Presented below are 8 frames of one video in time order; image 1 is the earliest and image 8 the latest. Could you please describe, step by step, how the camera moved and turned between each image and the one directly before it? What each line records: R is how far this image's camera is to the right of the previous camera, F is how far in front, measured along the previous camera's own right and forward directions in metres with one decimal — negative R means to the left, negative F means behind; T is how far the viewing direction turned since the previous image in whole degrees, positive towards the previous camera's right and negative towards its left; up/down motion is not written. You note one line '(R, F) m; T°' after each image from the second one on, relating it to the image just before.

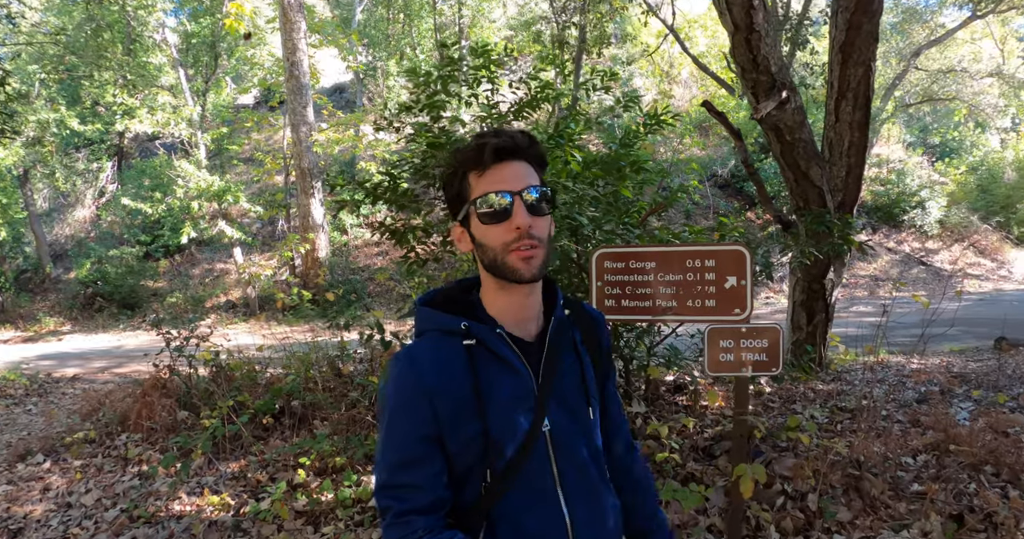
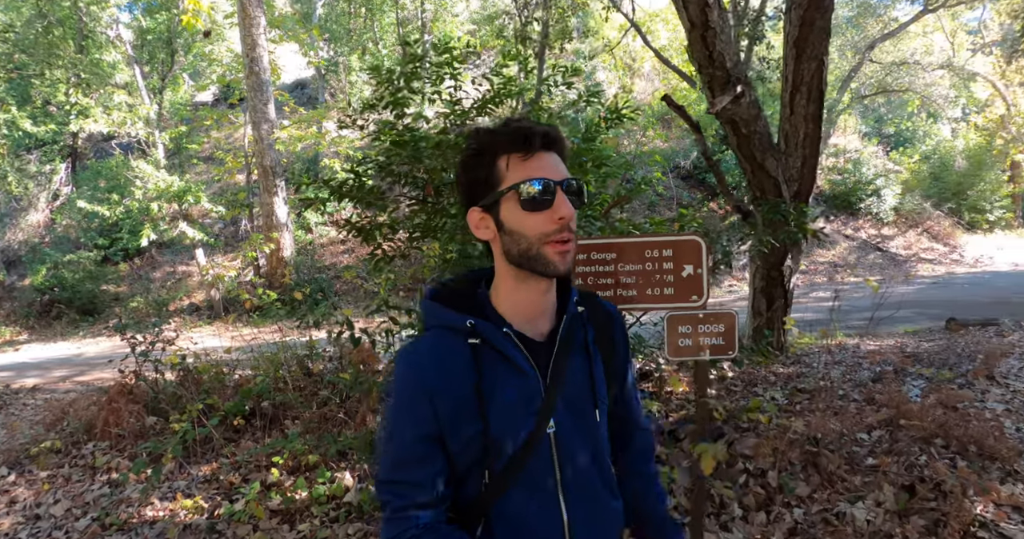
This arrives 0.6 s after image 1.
(0.0, -0.1) m; +3°
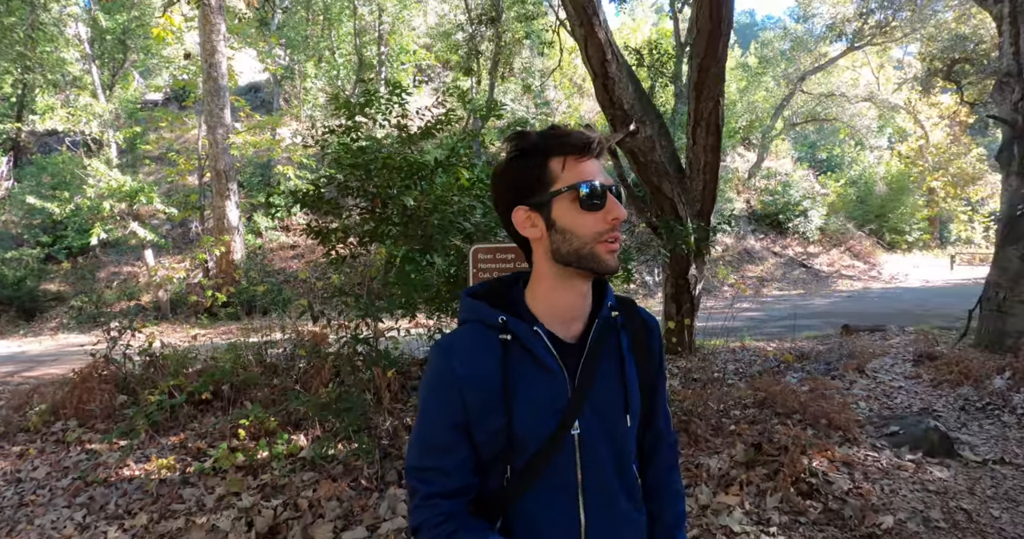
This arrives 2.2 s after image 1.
(+0.1, -0.7) m; +4°
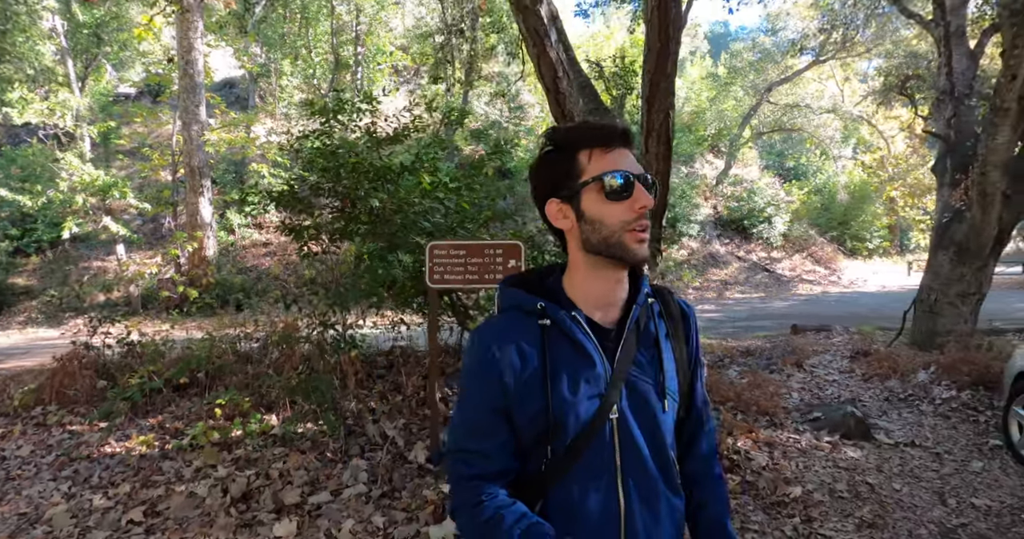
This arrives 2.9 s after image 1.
(+0.1, -0.4) m; +2°
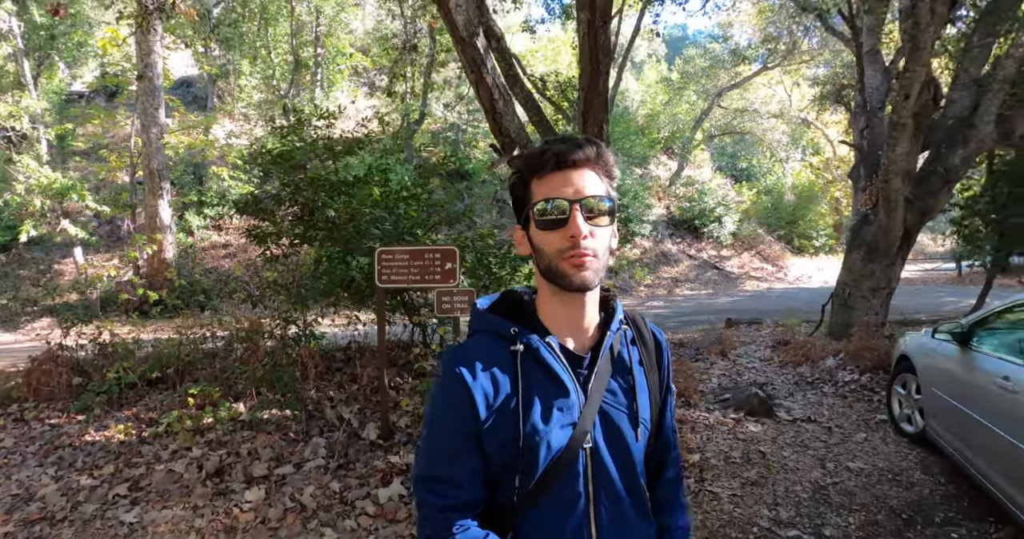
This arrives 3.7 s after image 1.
(+0.2, -0.6) m; +3°
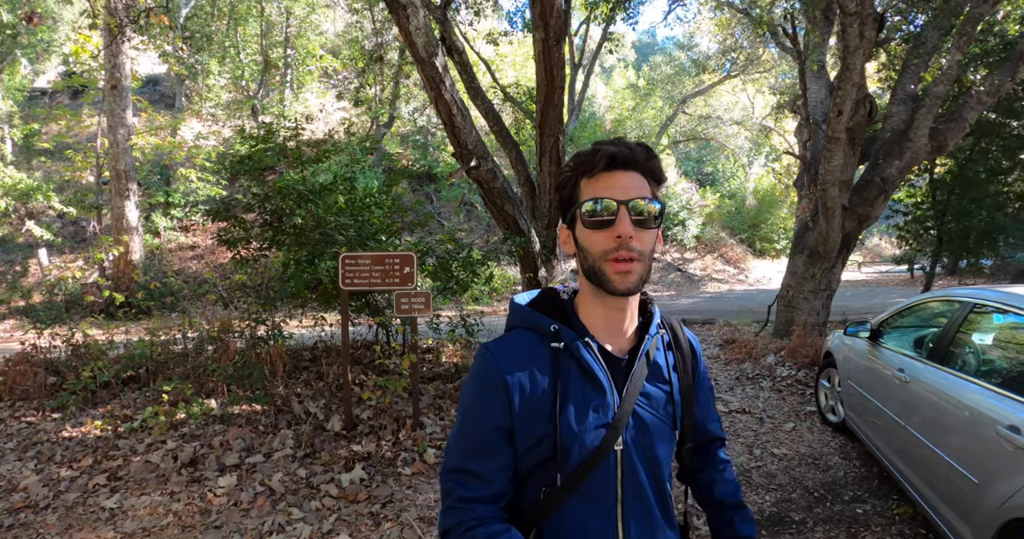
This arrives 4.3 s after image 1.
(+0.1, -0.4) m; +3°
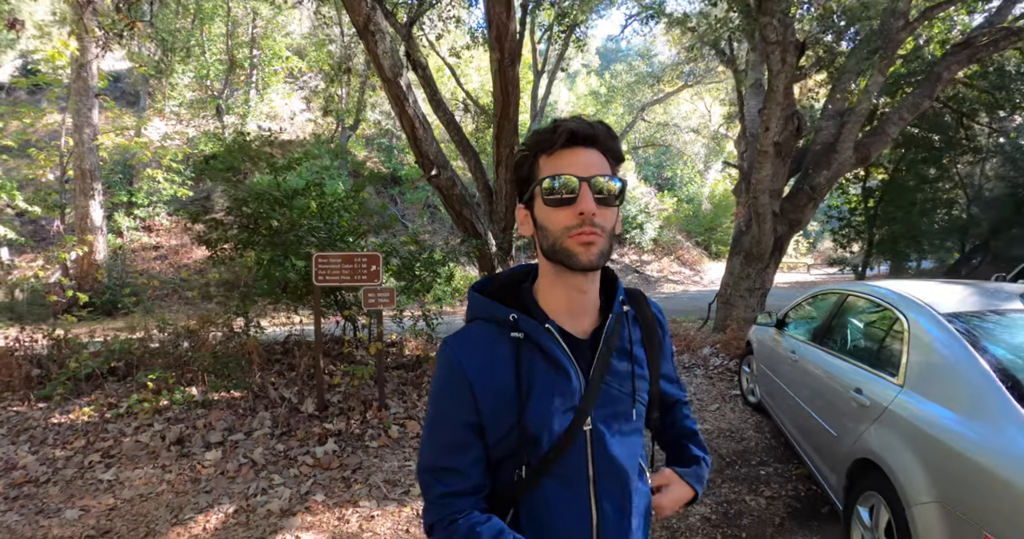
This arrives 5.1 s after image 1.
(+0.1, -0.6) m; +3°
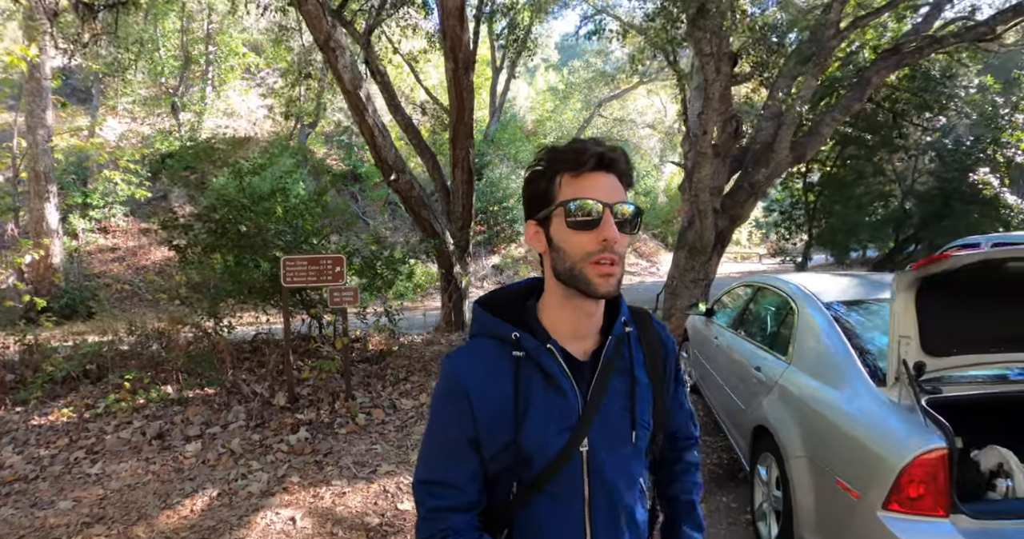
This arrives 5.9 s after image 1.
(+0.1, -0.5) m; +3°
